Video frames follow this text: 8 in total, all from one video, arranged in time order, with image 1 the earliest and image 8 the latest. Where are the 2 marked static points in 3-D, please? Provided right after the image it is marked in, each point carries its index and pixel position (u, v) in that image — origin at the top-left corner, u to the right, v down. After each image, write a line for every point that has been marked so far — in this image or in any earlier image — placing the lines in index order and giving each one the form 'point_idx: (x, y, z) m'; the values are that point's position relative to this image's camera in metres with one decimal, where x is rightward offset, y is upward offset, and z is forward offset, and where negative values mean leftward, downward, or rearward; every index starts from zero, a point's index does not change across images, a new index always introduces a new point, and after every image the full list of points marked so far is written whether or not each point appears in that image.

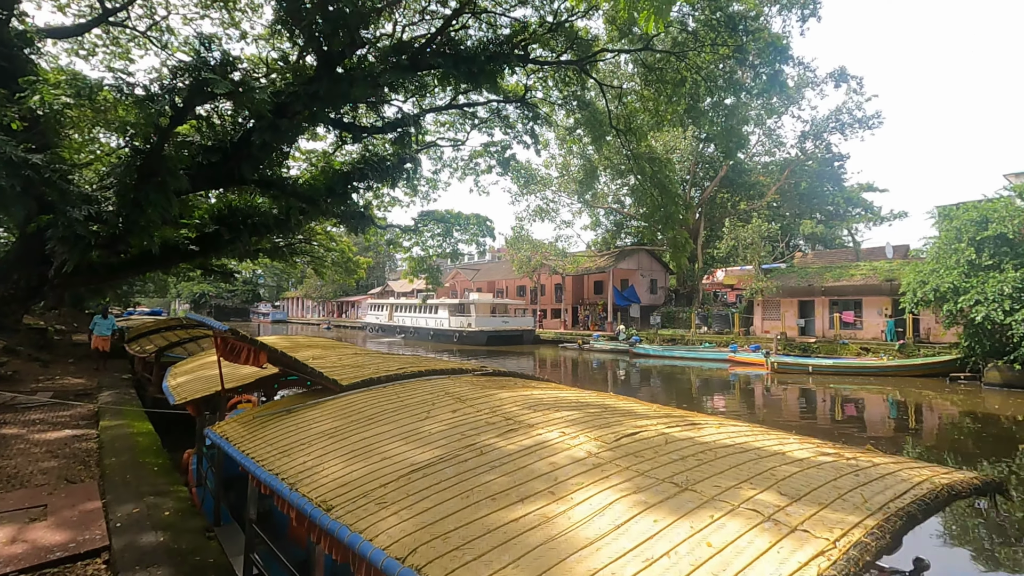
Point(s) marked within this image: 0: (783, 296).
0: (+9.2, -0.3, +17.4) m
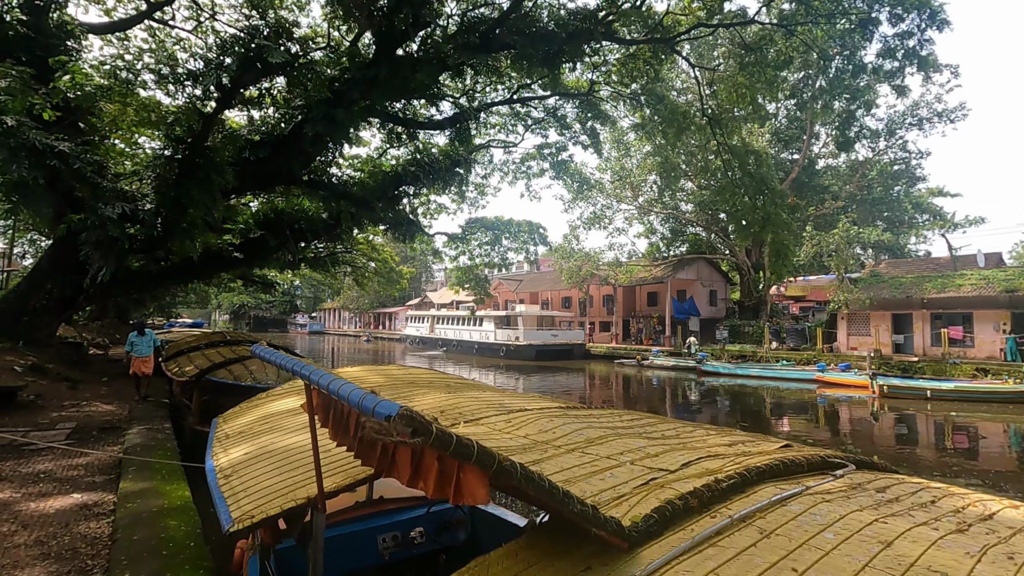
0: (+10.9, -0.6, +15.7) m
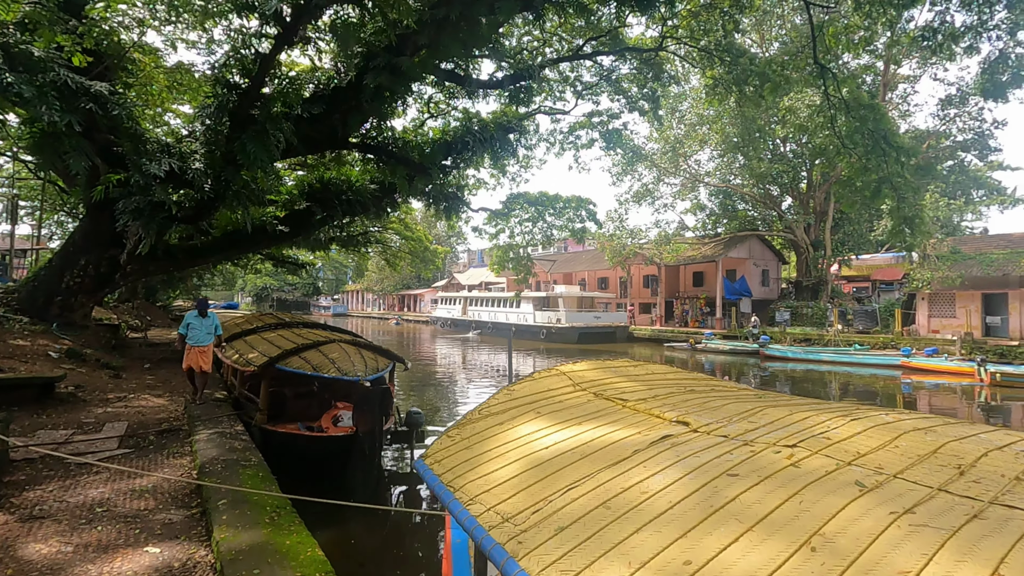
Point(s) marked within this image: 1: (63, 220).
0: (+12.2, 0.0, +14.5) m
1: (-11.8, +1.8, +14.1) m
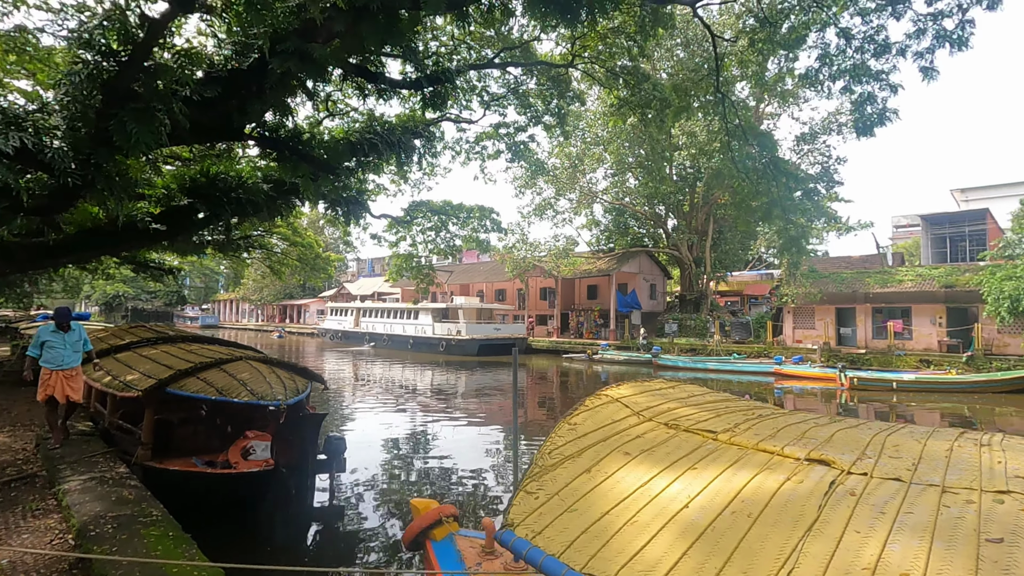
0: (+9.4, -0.5, +16.4) m
1: (-14.0, +1.7, +11.2) m
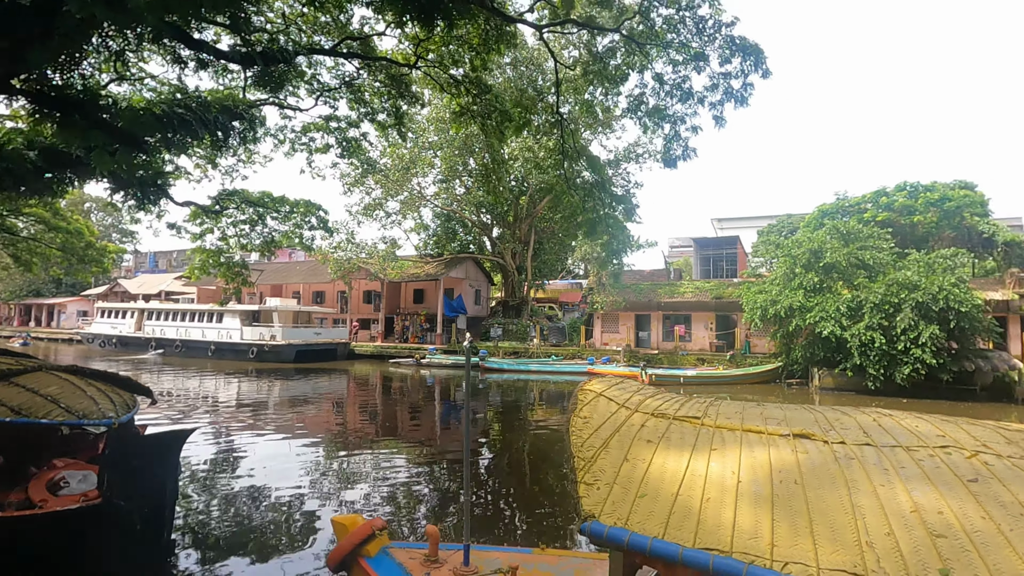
0: (+3.8, -0.8, +18.6) m
1: (-16.5, +2.1, +6.0) m
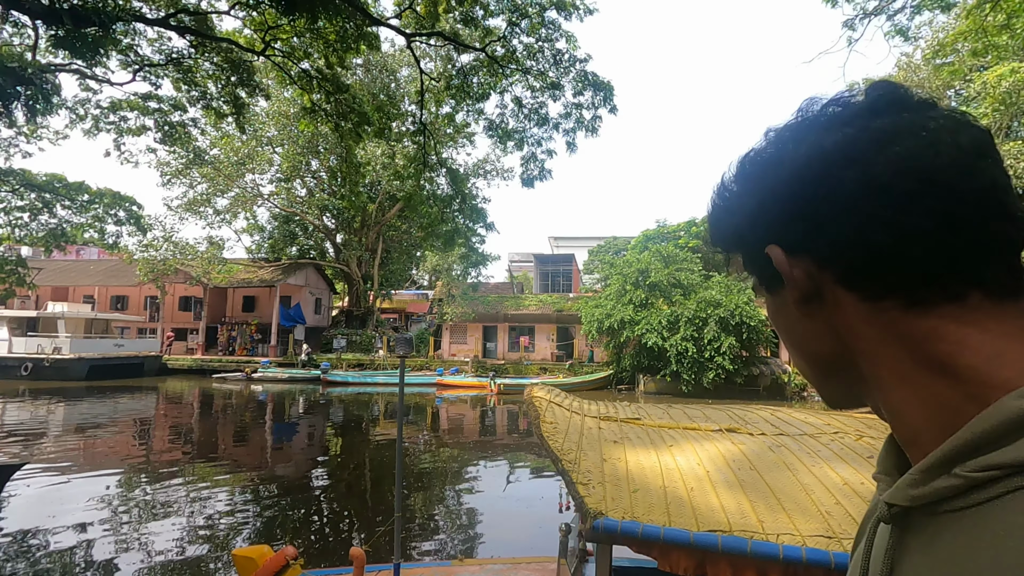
0: (-1.5, -1.2, +19.0) m
1: (-17.2, +2.4, +1.1) m
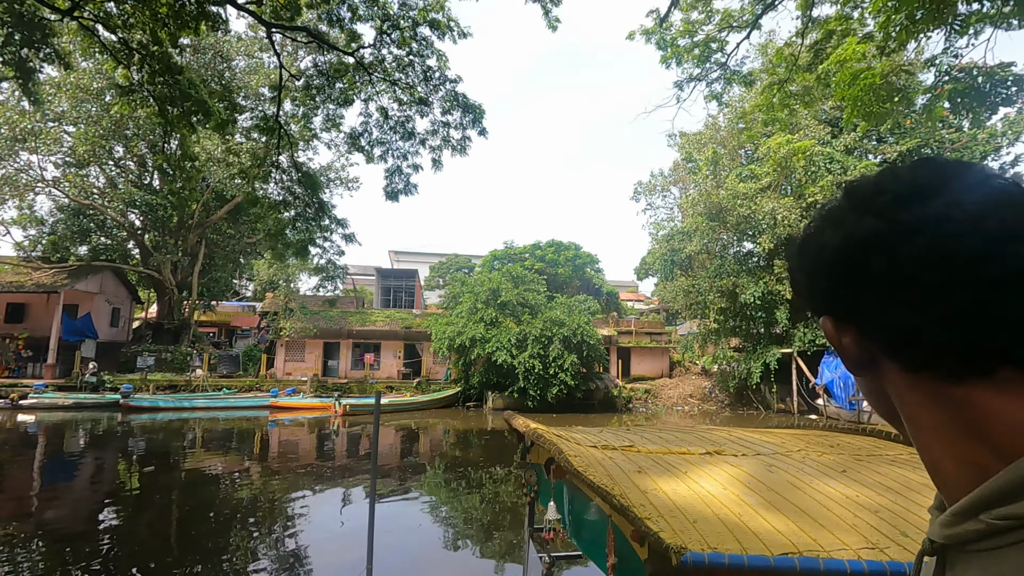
0: (-6.8, -1.6, +17.6) m
1: (-16.2, +3.0, -4.0) m
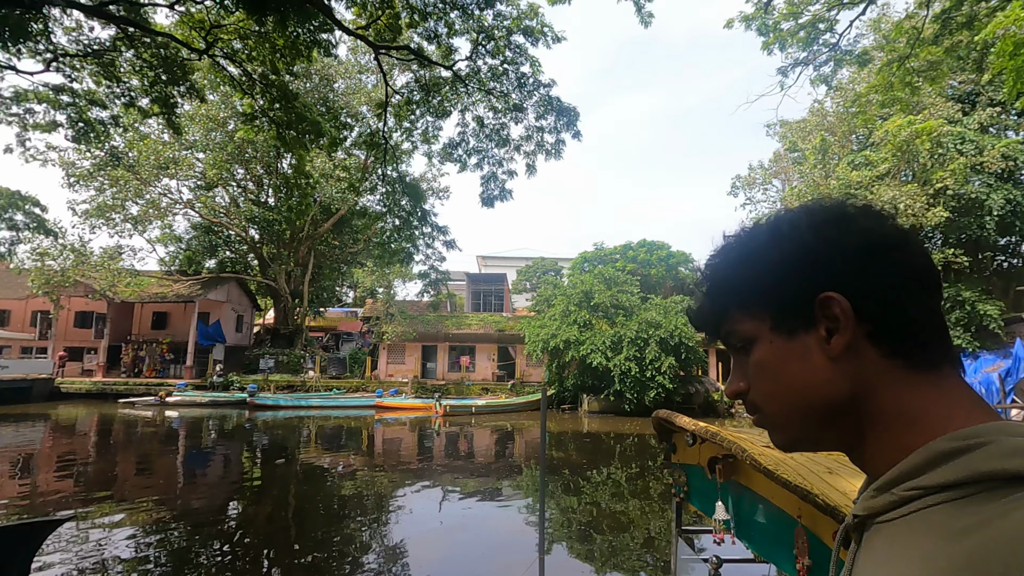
0: (-3.7, -1.8, +18.5) m
1: (-16.5, +2.7, -1.4) m
